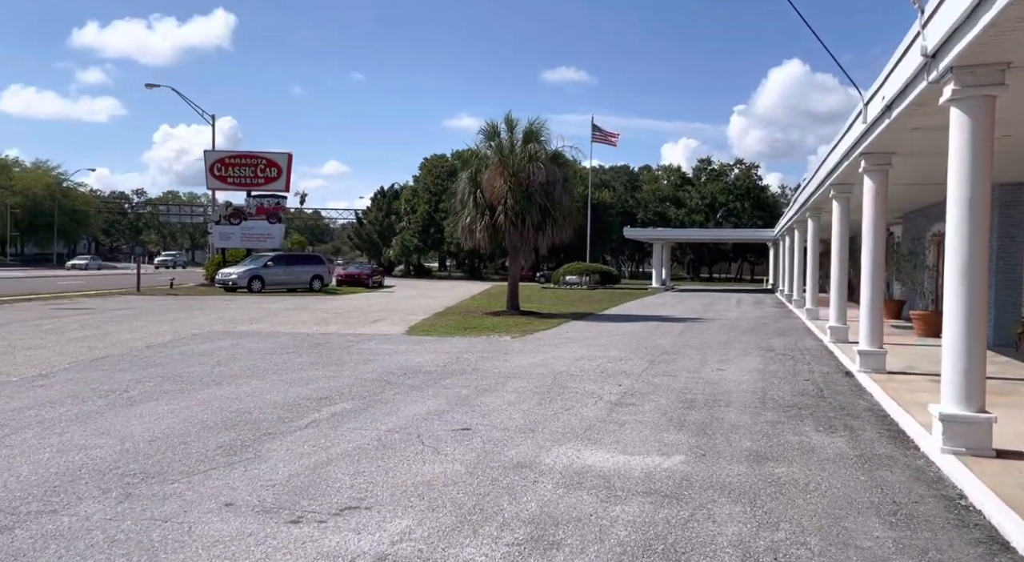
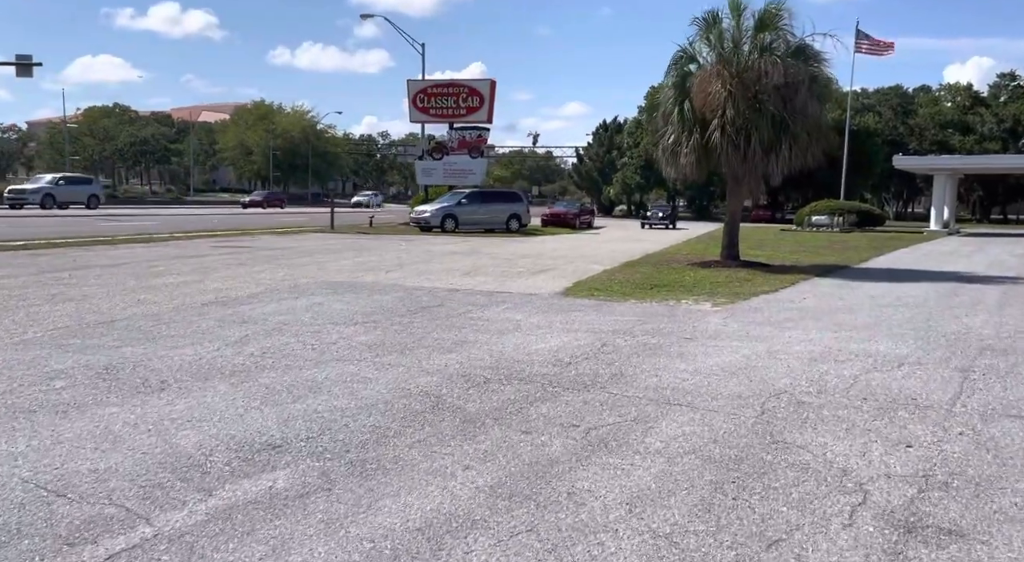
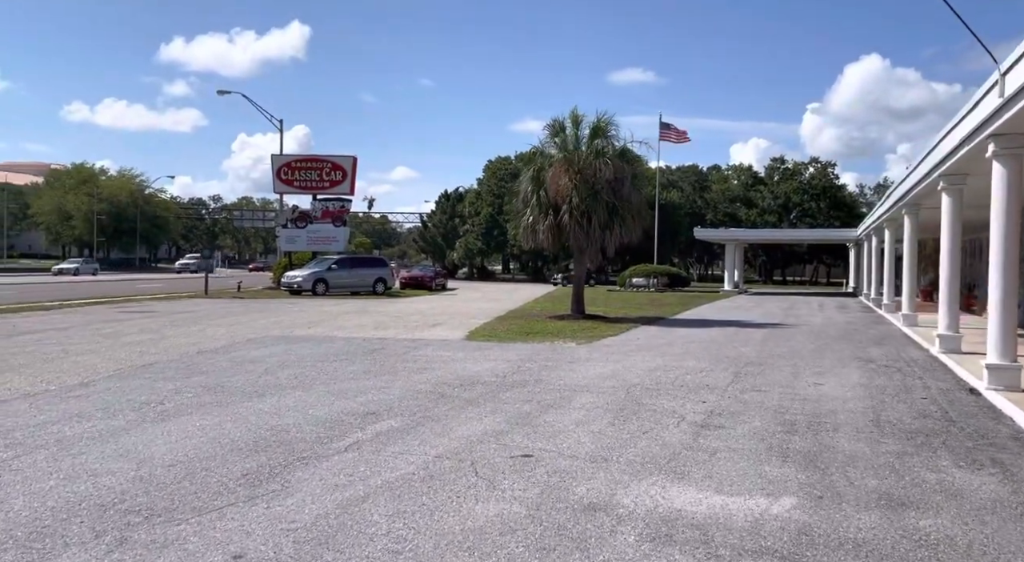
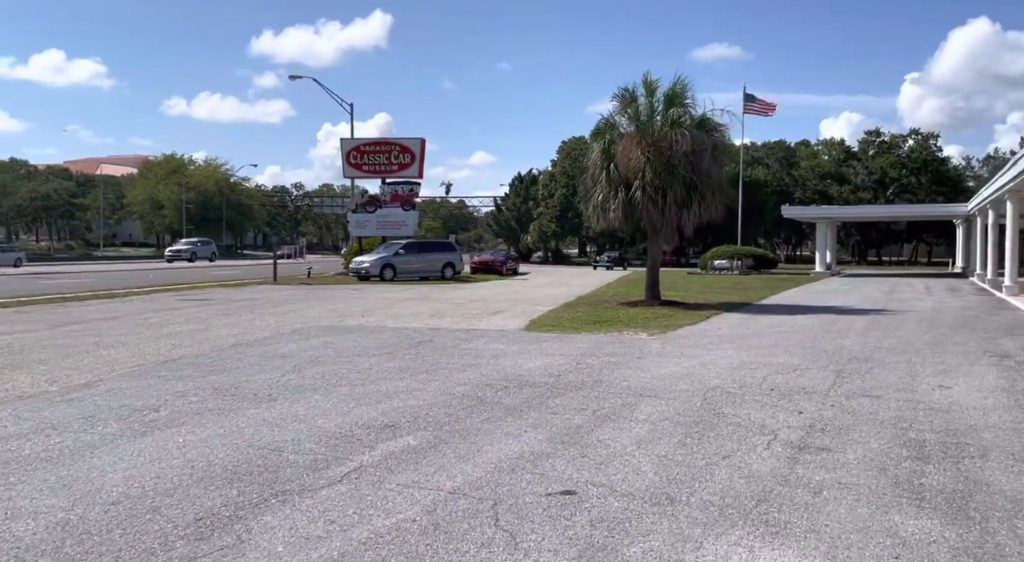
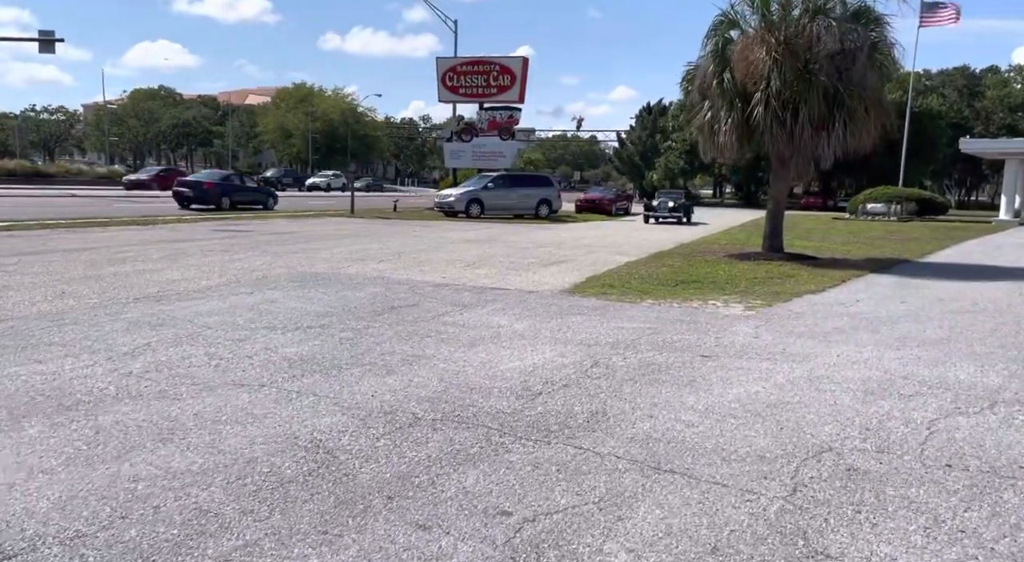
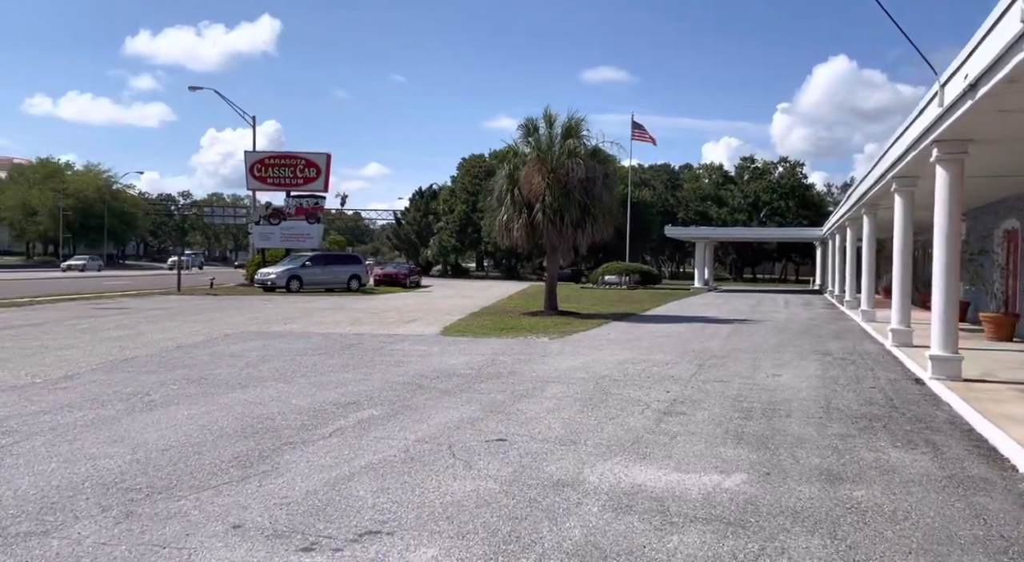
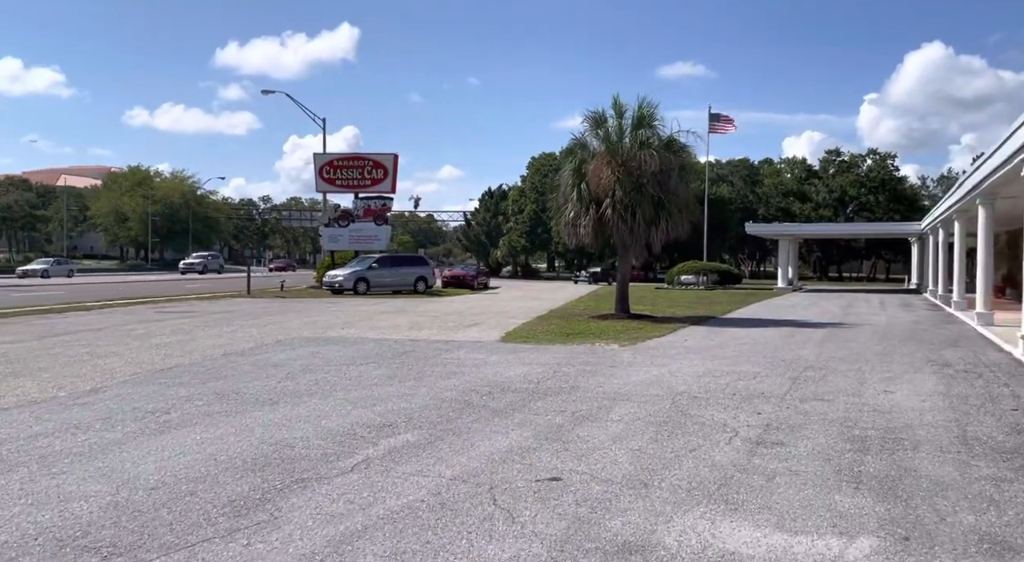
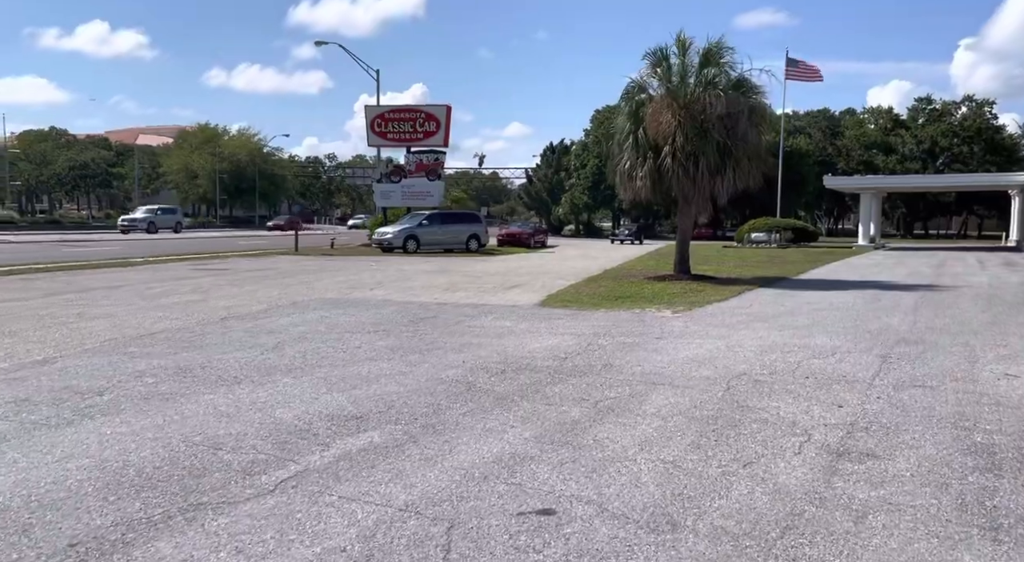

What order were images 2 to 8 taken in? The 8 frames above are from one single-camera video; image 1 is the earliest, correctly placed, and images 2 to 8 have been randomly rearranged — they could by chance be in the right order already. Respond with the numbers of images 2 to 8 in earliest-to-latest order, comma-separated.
6, 3, 7, 4, 8, 2, 5
